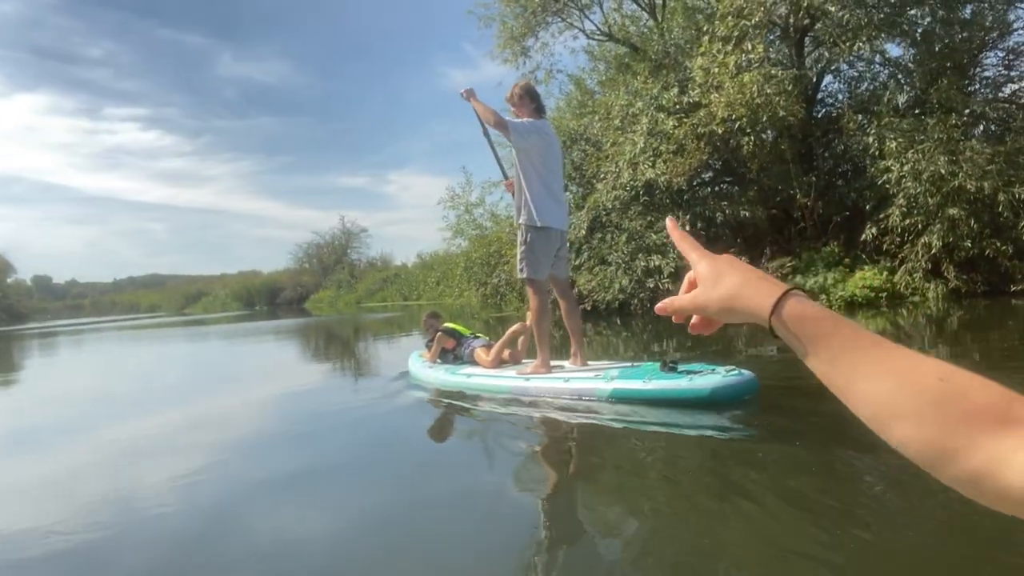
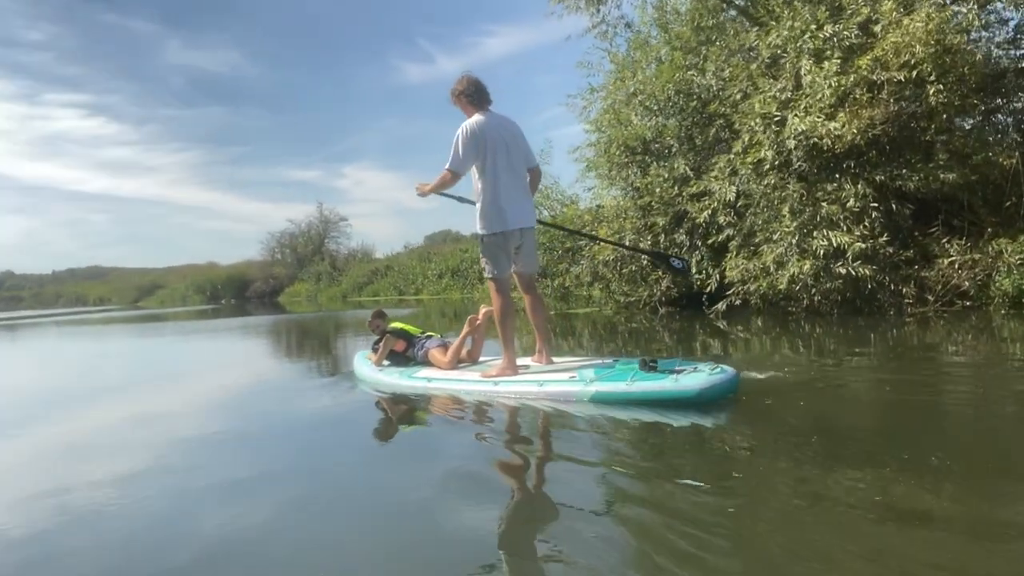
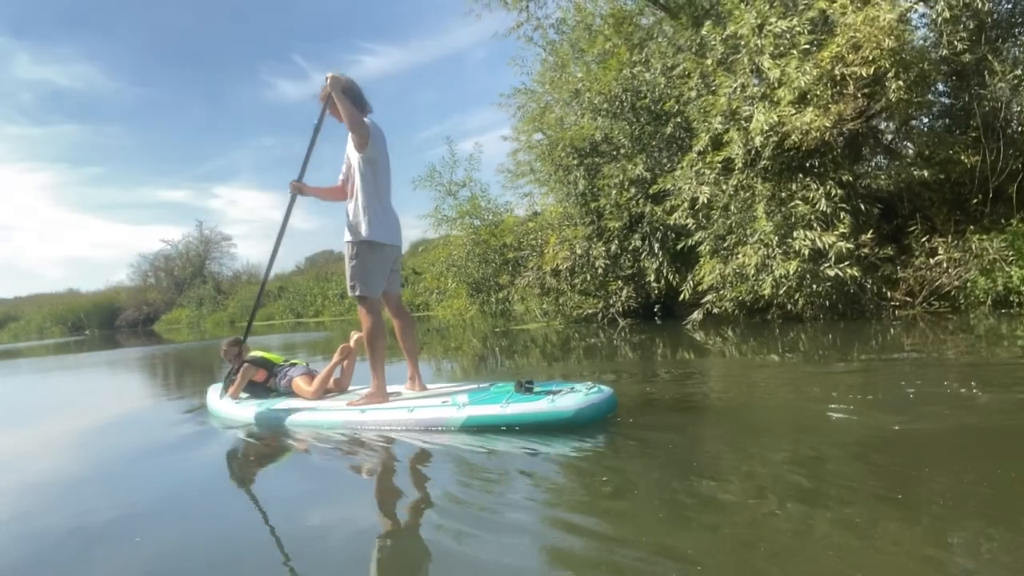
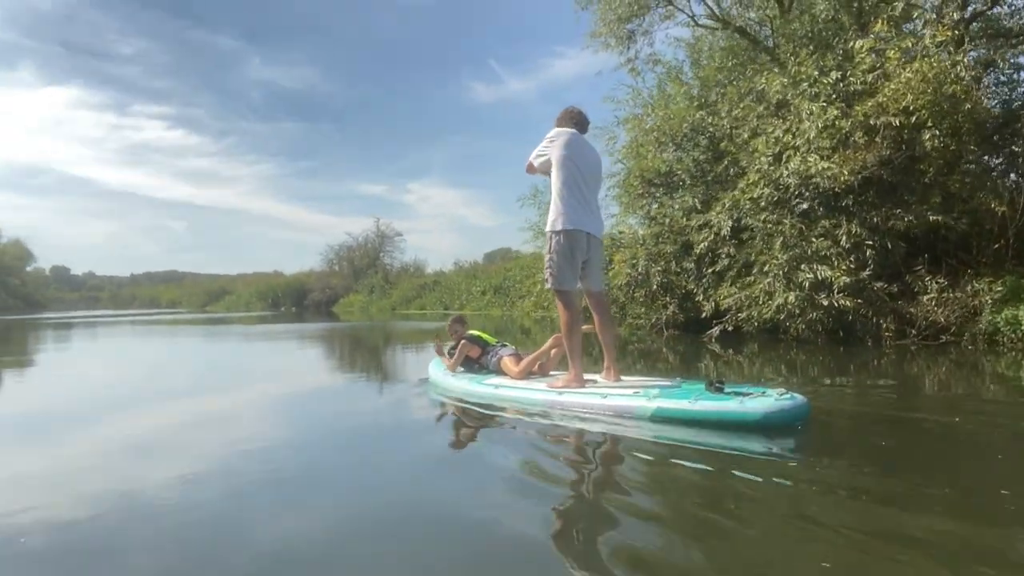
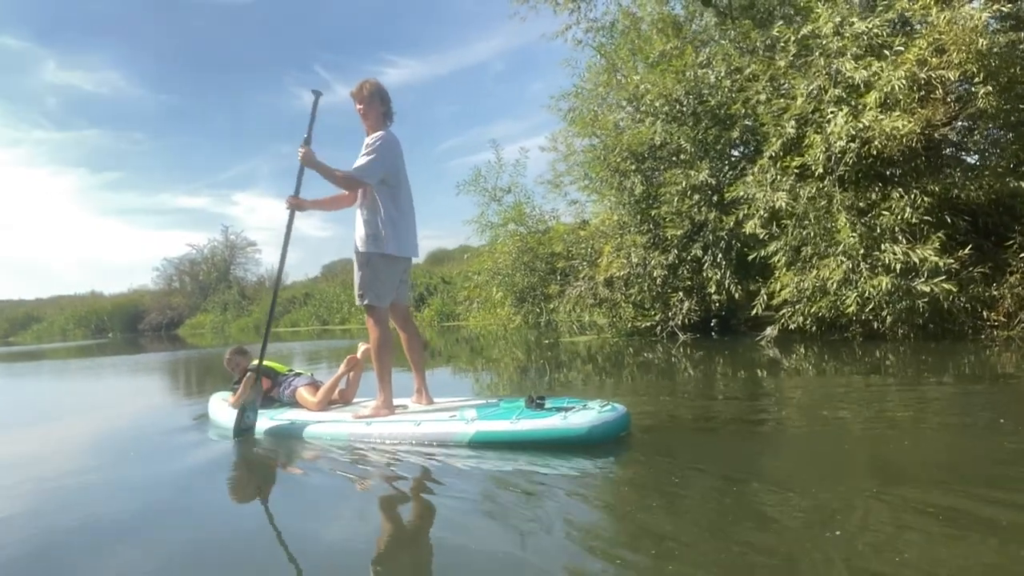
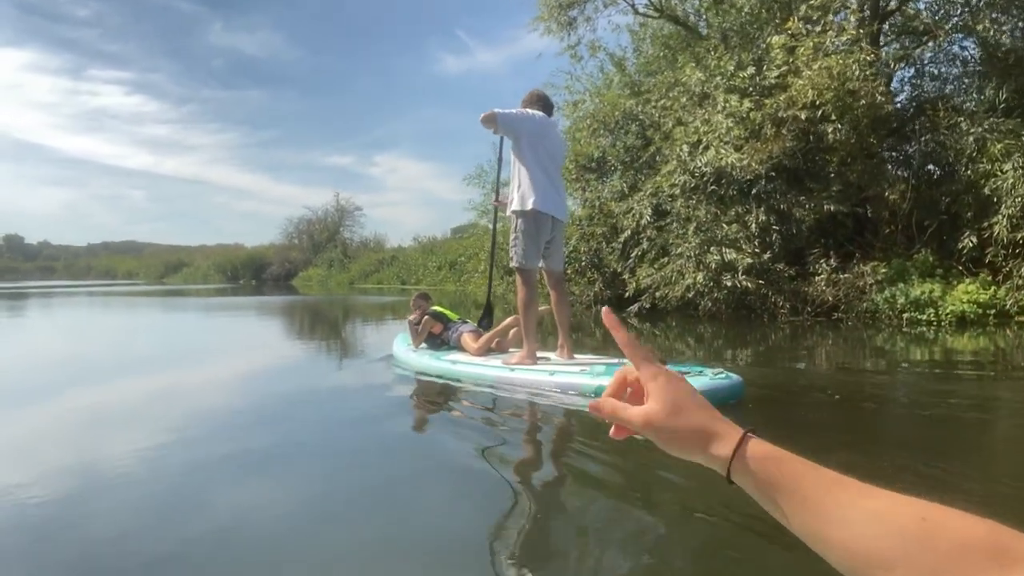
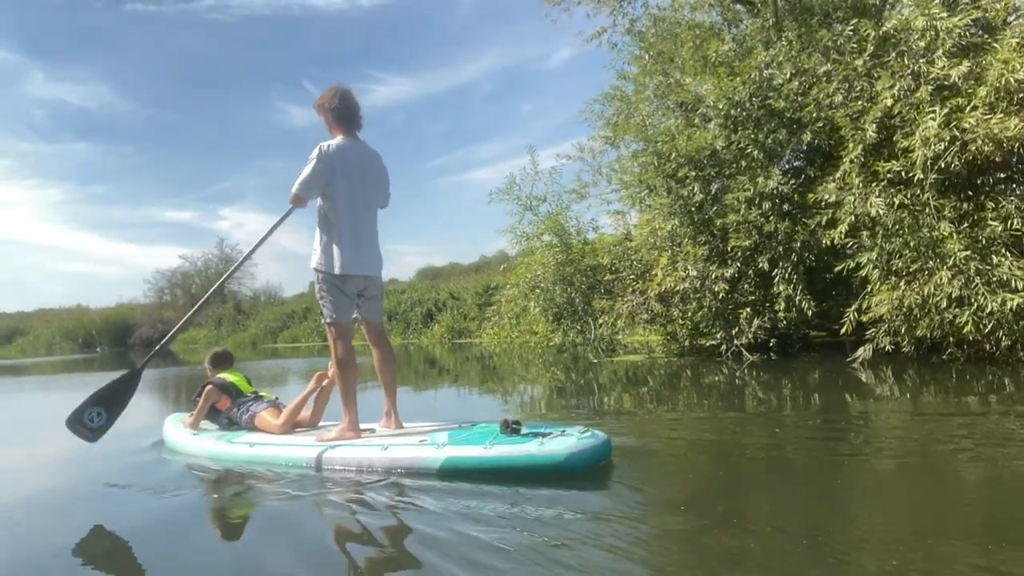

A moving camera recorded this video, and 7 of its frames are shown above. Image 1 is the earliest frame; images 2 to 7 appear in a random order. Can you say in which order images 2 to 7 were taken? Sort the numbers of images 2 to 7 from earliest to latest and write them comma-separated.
6, 4, 2, 3, 5, 7
